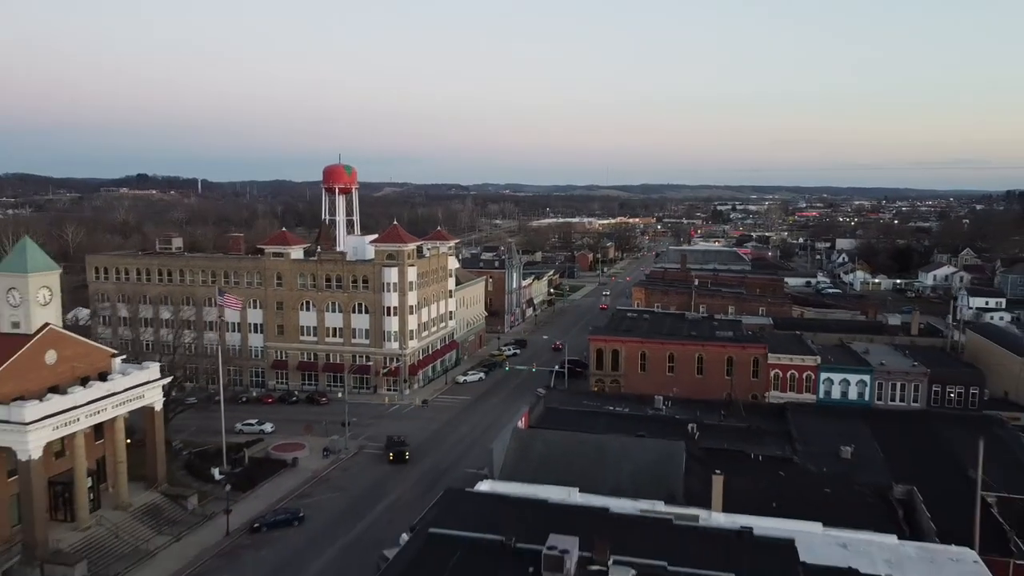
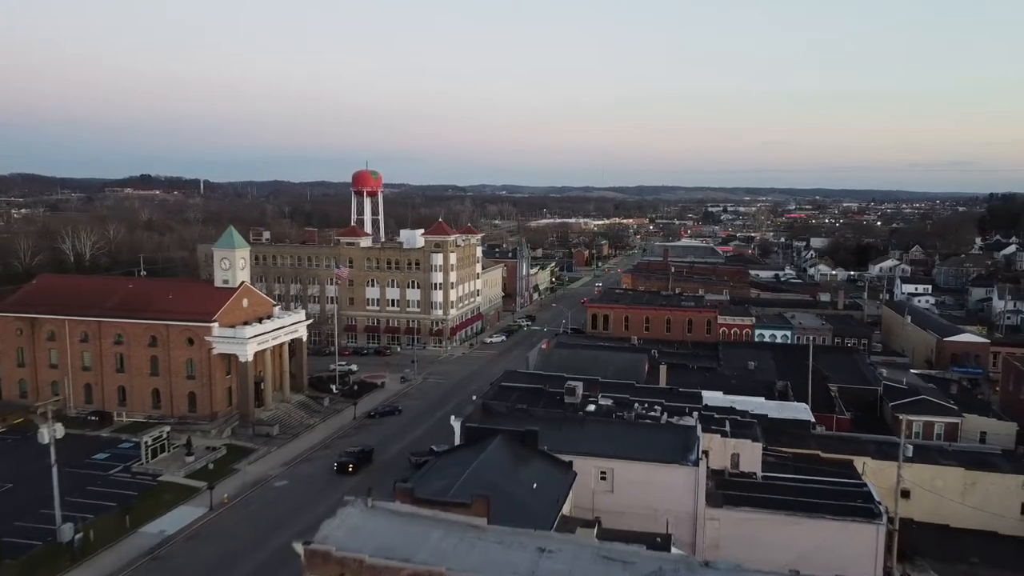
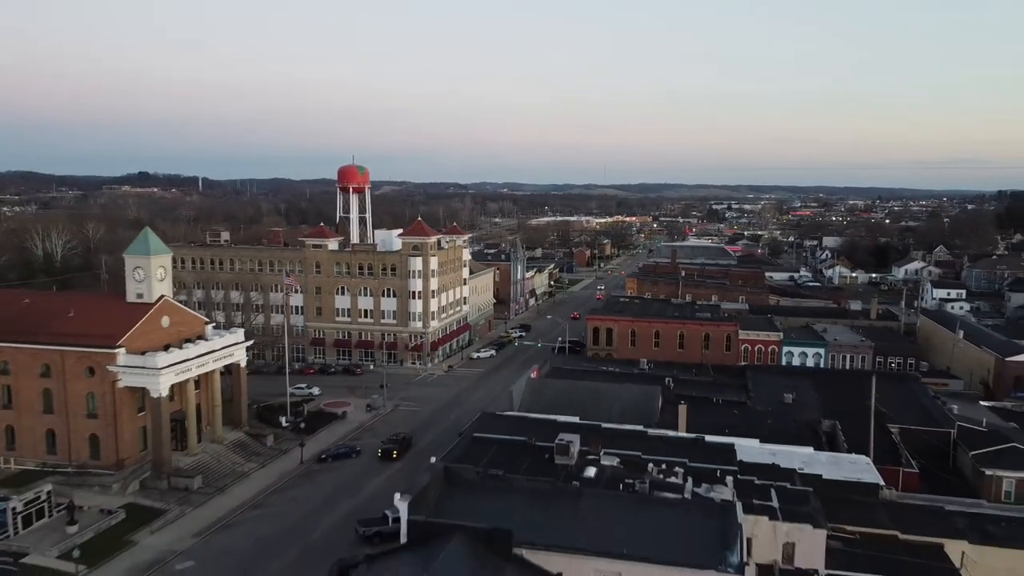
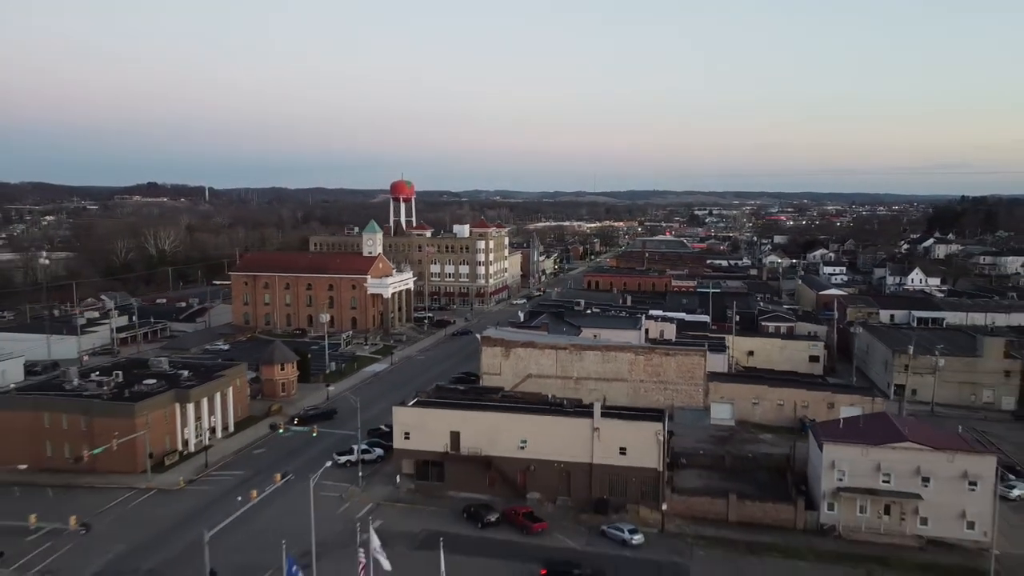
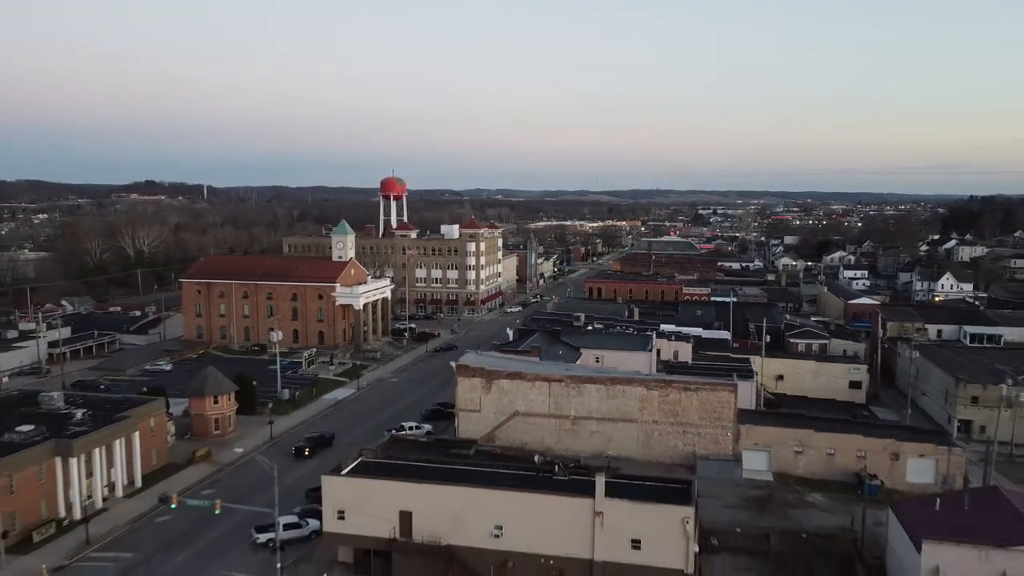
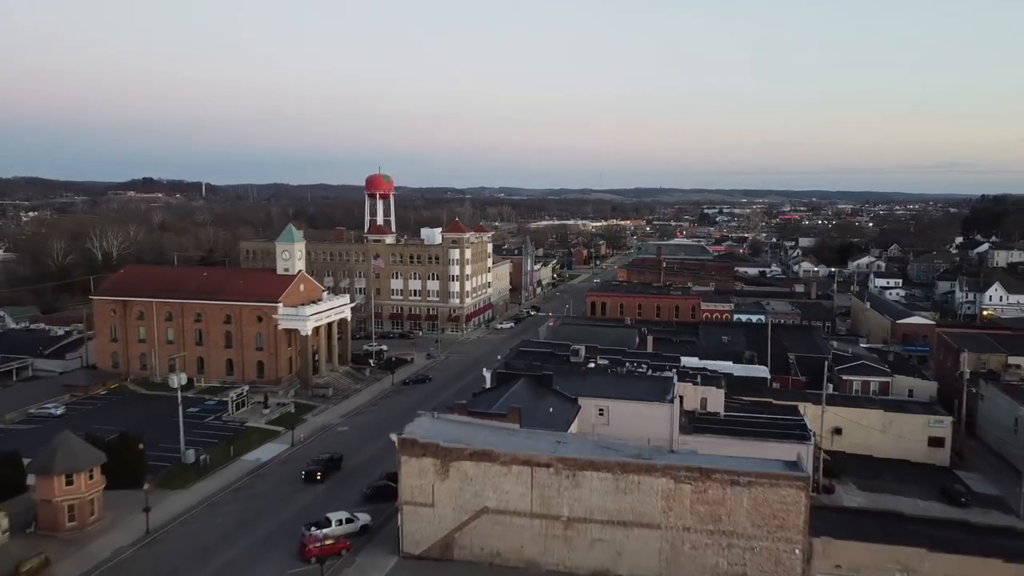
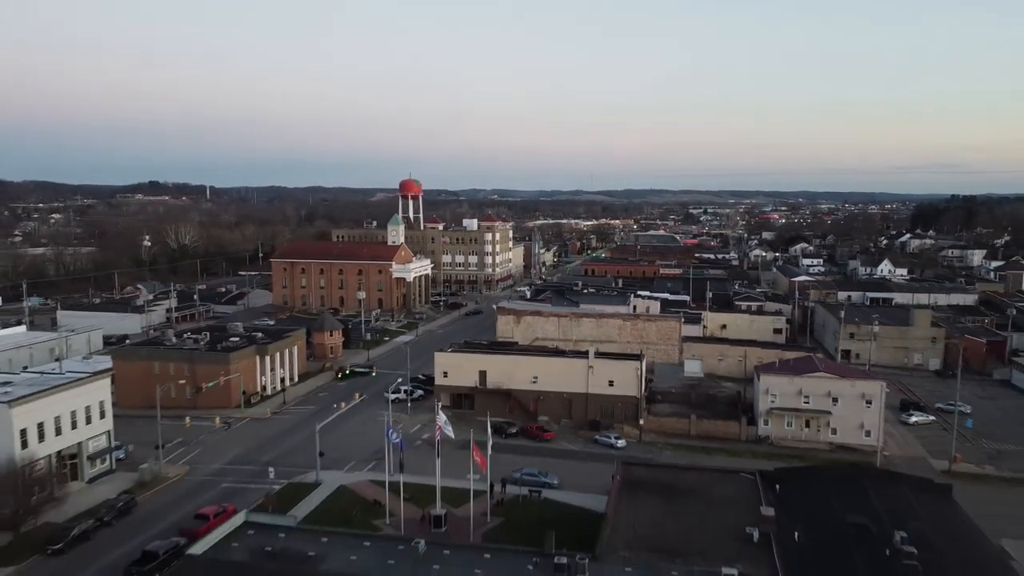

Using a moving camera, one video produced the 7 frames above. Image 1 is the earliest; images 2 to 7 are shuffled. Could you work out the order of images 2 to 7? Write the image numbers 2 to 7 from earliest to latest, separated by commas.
3, 2, 6, 5, 4, 7
